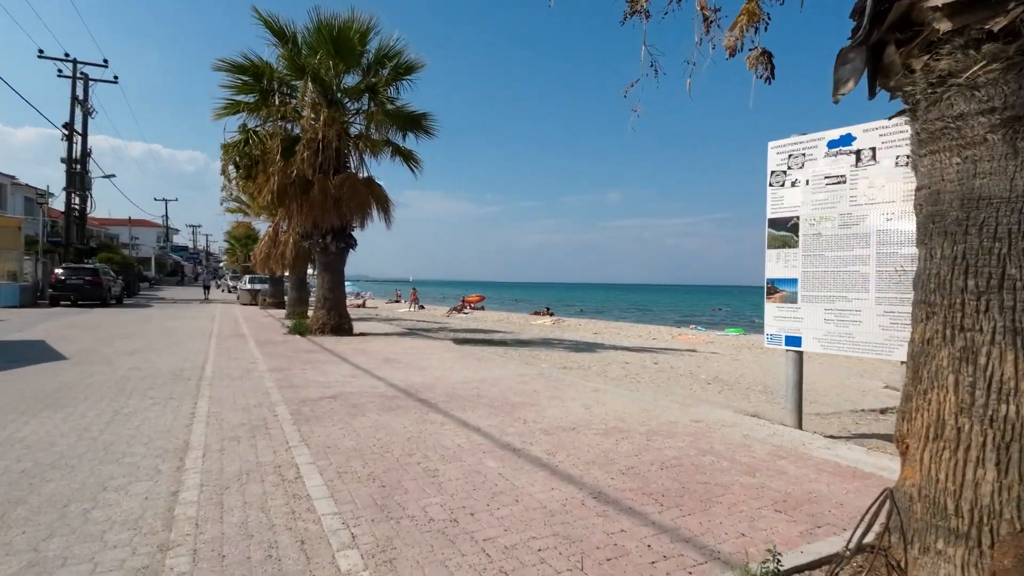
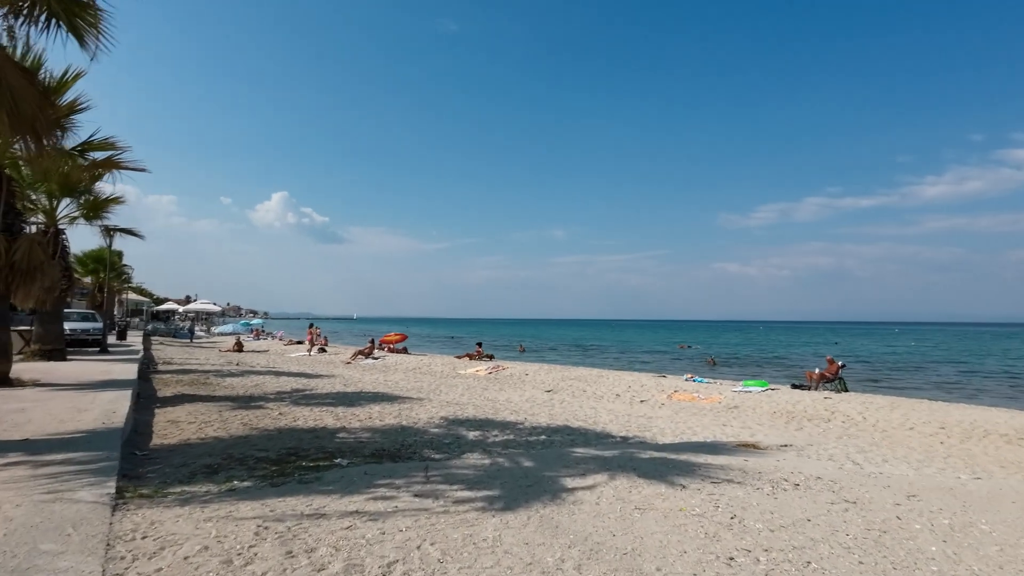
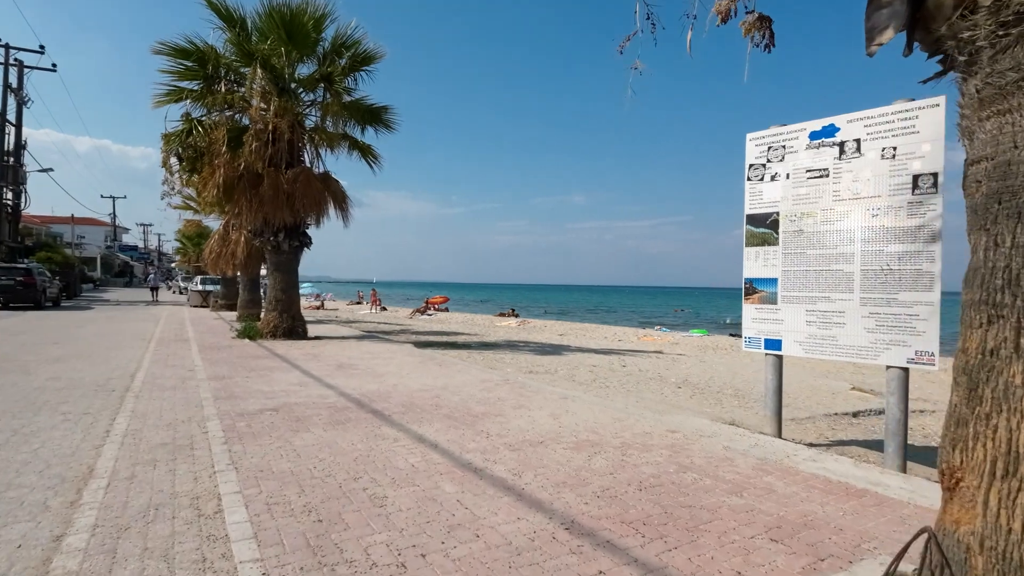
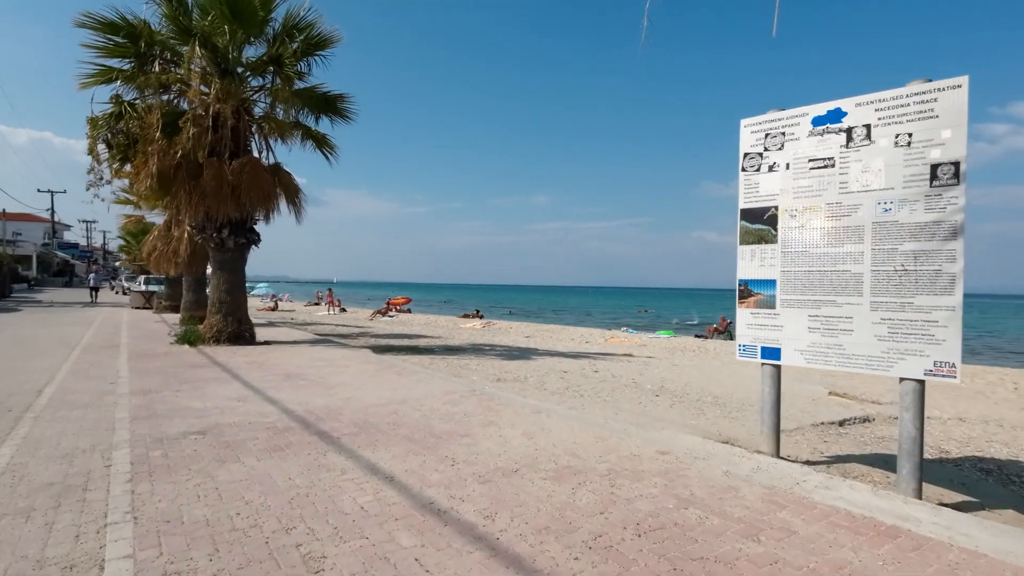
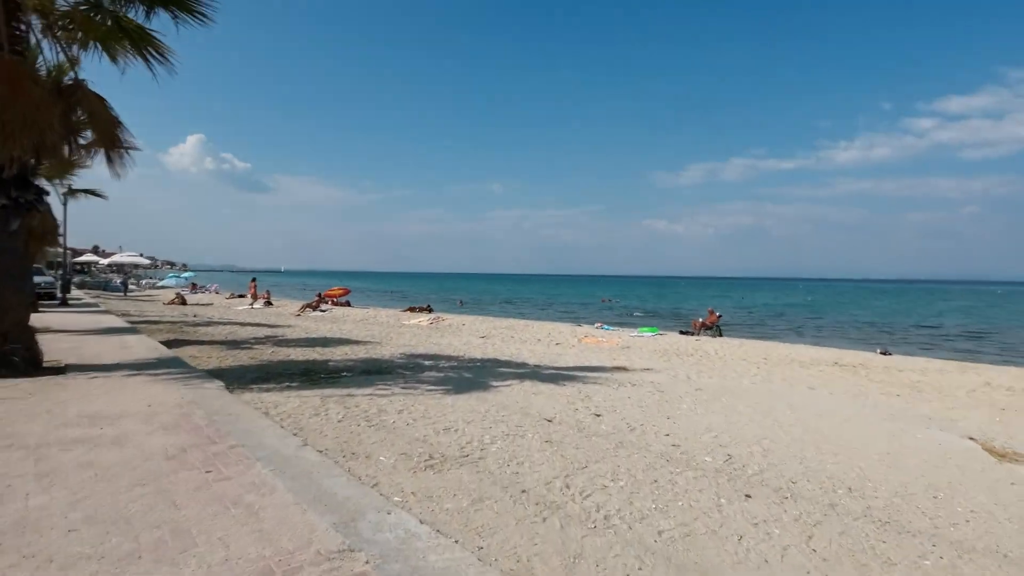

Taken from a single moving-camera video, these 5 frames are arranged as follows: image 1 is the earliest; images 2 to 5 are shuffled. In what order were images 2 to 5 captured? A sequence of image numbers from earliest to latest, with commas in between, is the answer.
3, 4, 5, 2
